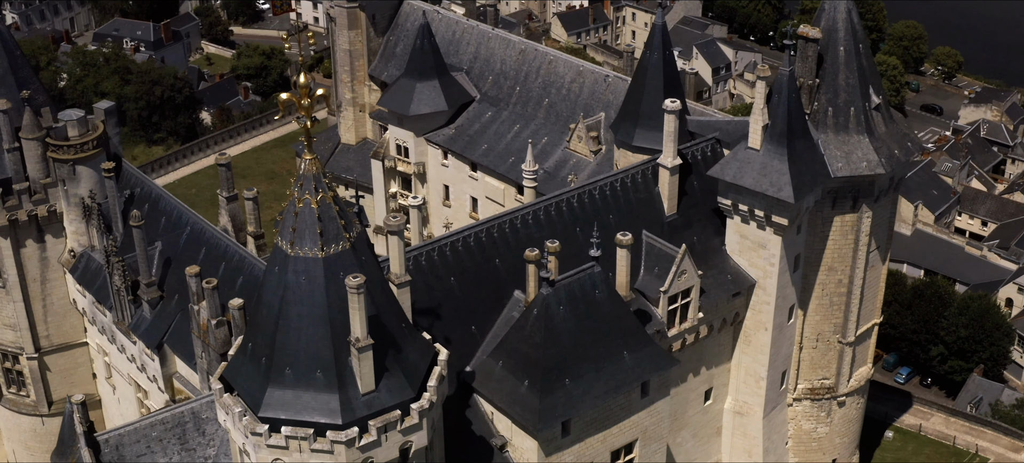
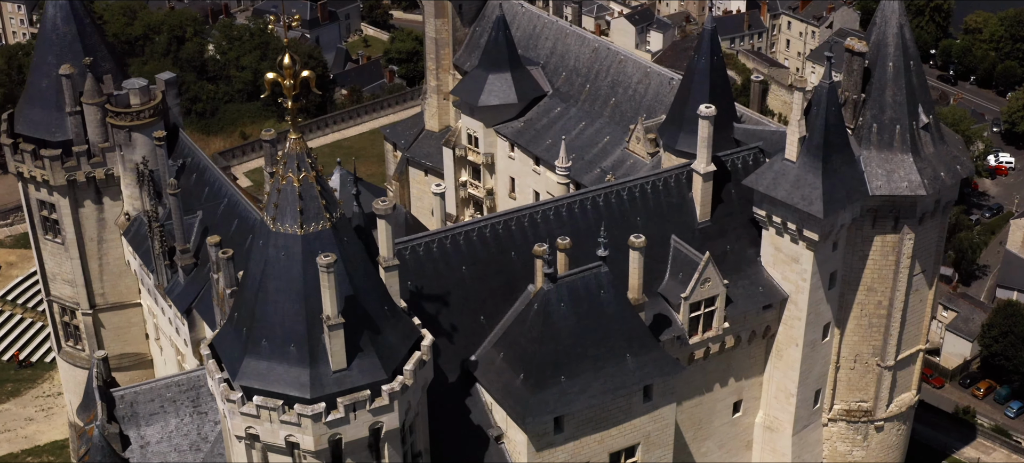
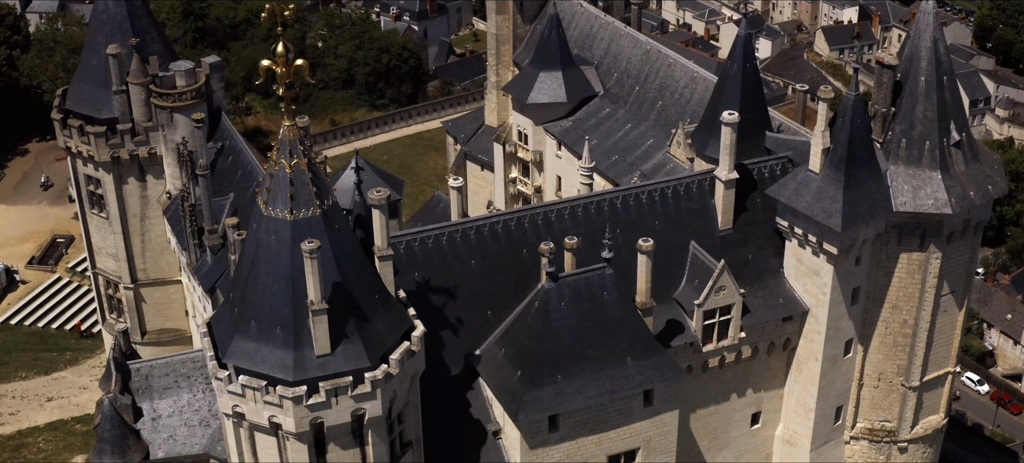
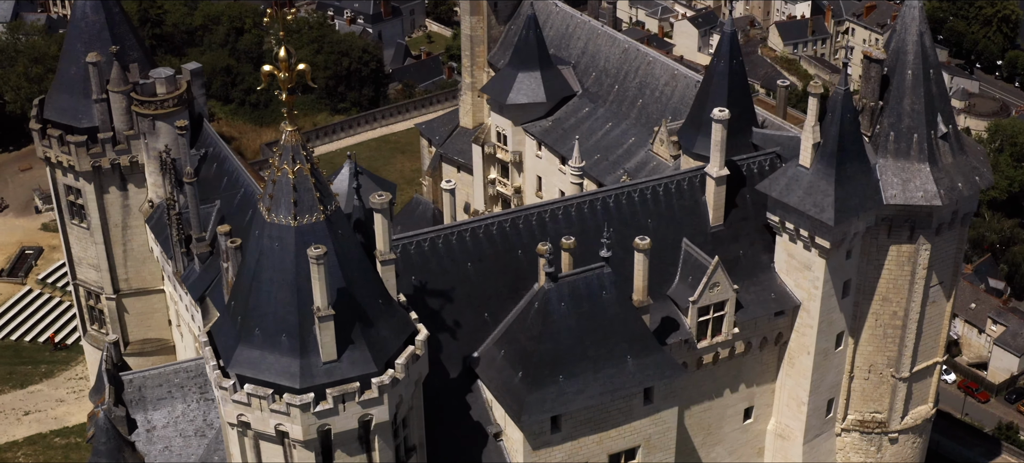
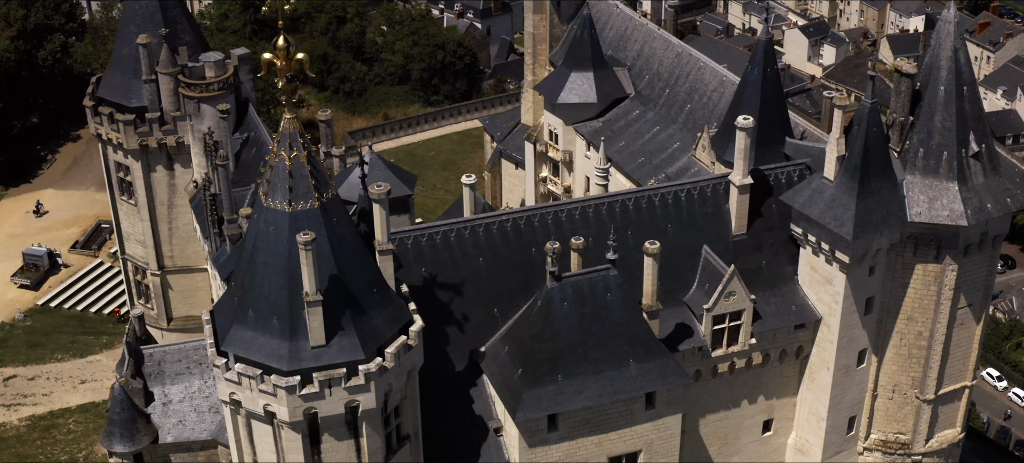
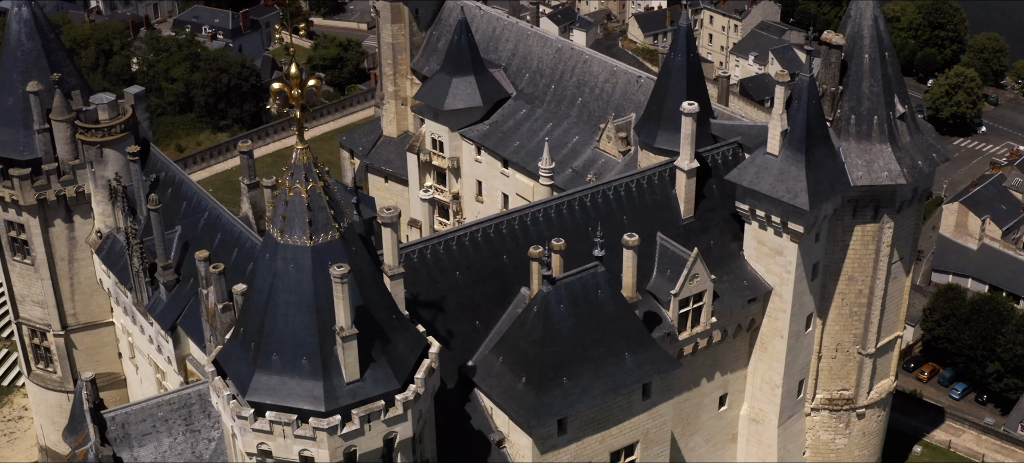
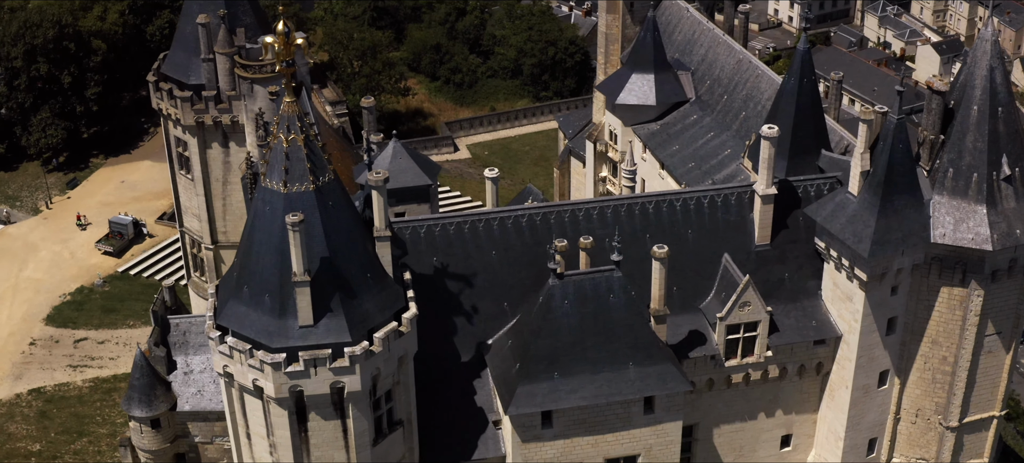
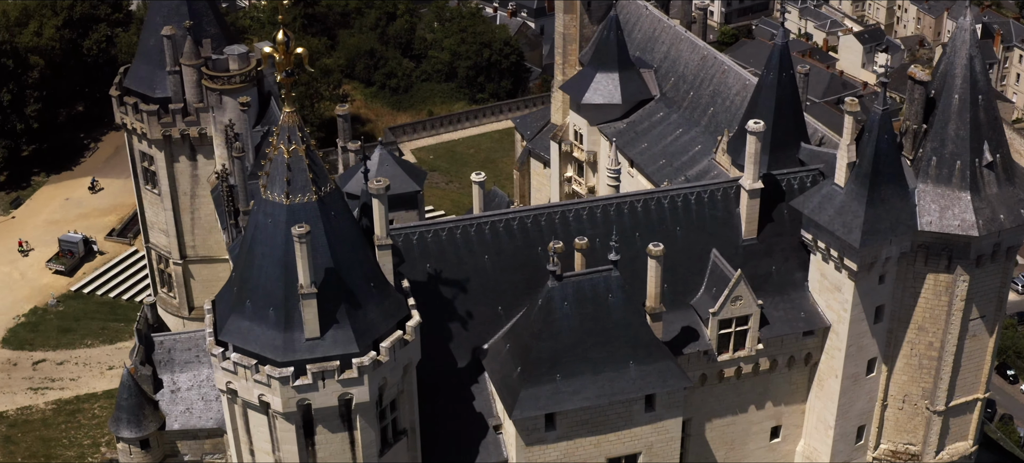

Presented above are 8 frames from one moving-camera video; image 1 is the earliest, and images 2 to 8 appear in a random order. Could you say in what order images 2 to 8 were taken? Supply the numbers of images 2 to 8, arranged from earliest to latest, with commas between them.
6, 2, 4, 3, 5, 8, 7
